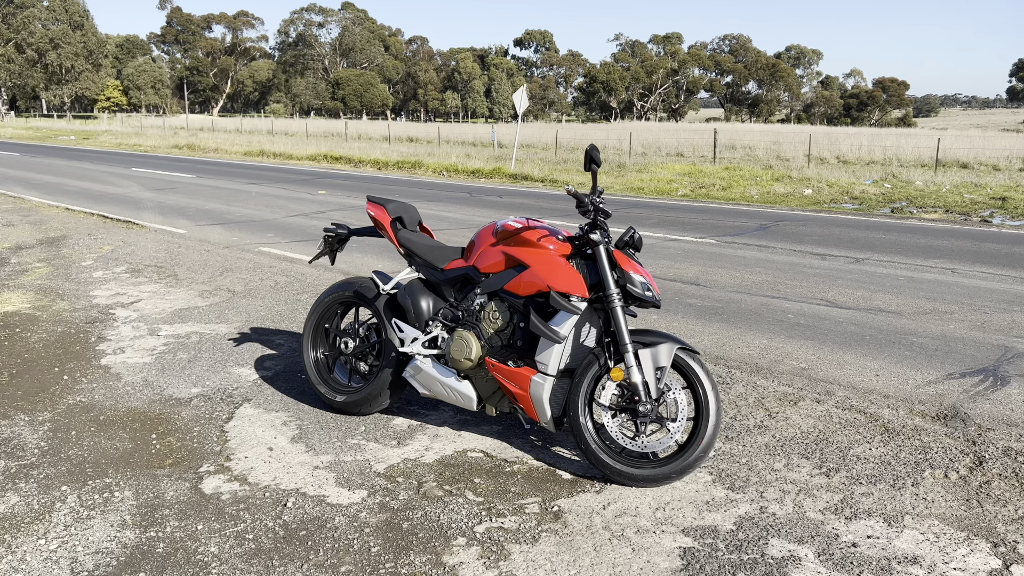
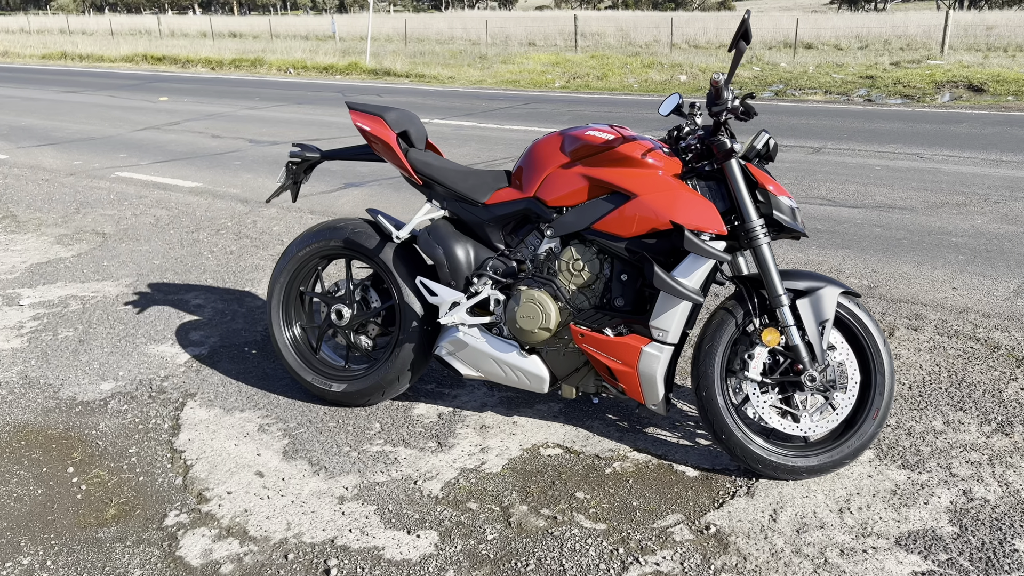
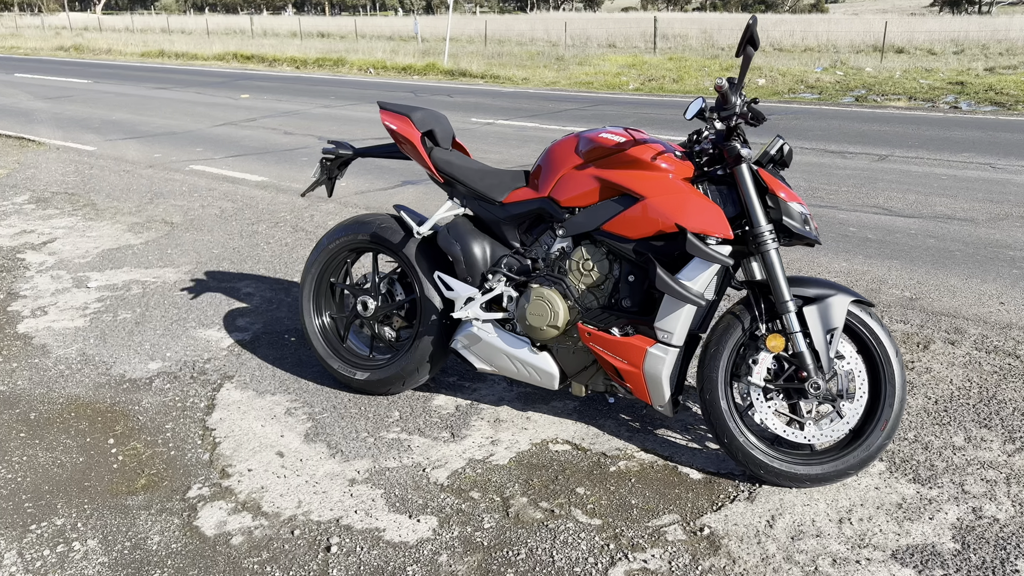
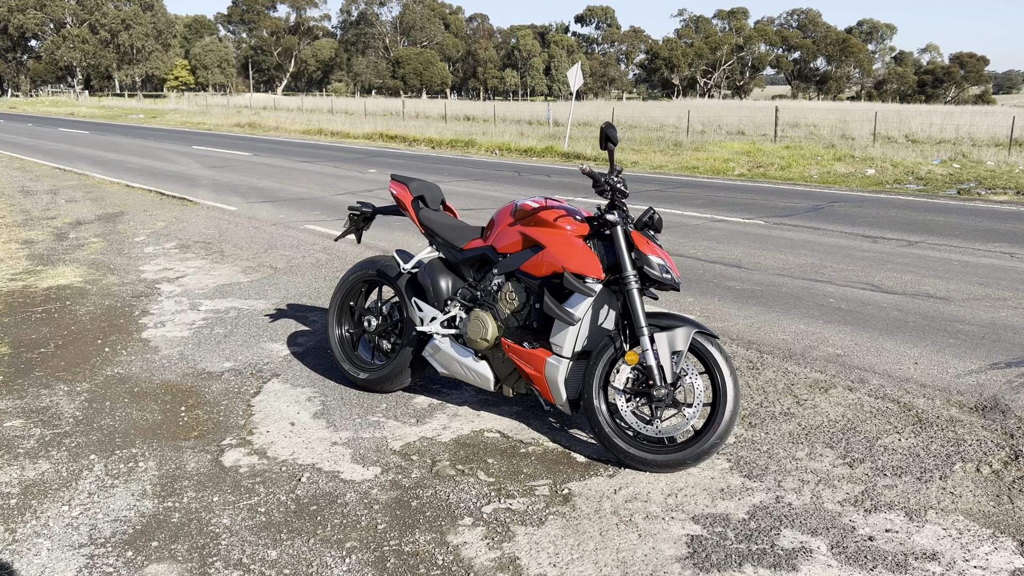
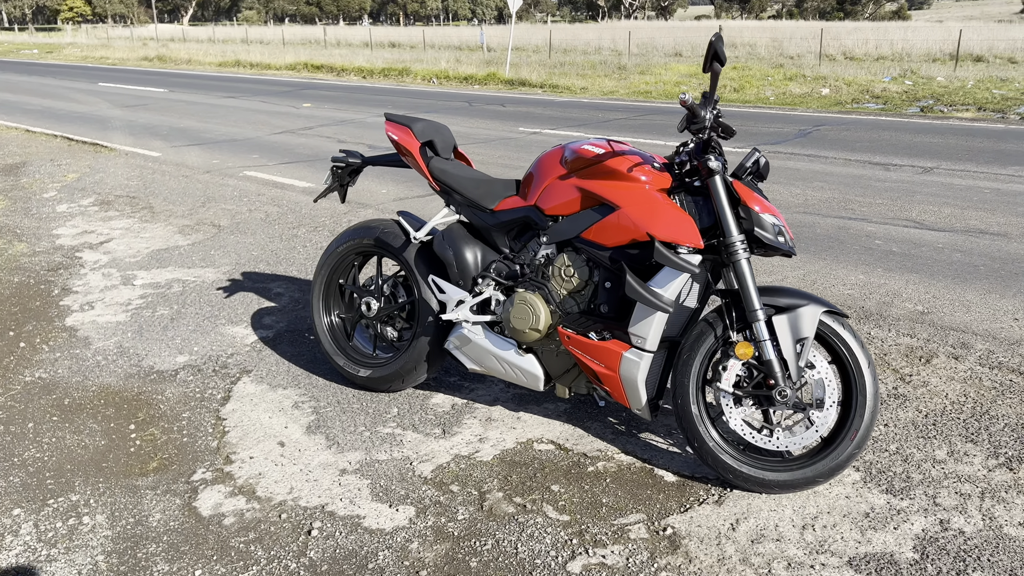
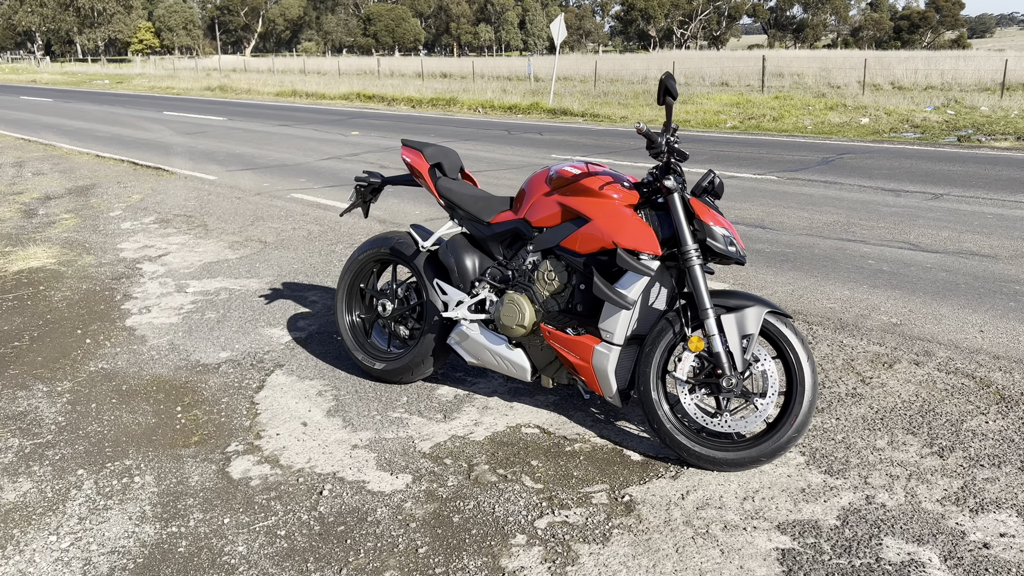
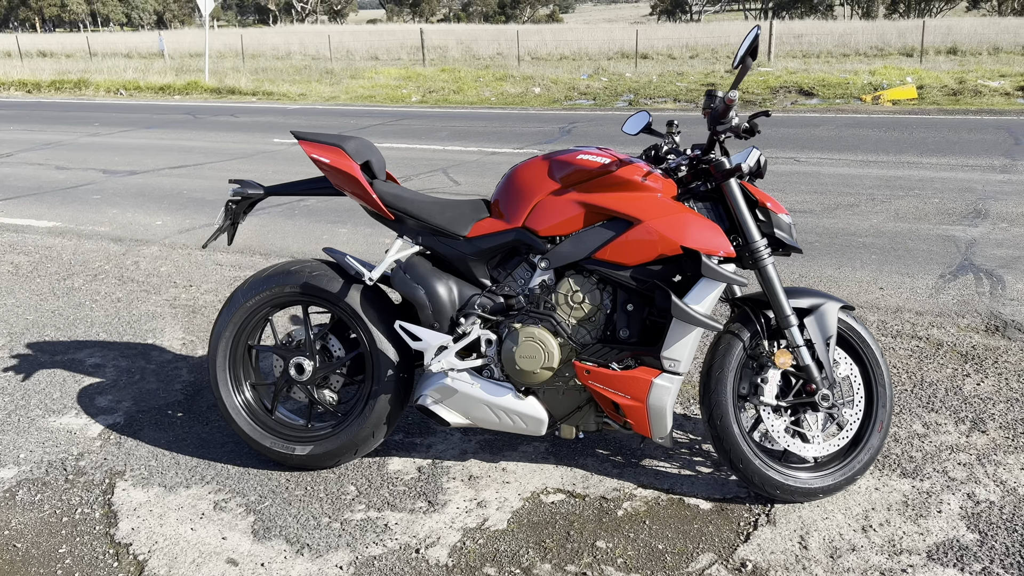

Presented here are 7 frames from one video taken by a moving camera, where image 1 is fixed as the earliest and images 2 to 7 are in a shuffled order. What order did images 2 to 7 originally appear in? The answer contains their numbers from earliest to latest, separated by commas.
4, 6, 5, 3, 2, 7
